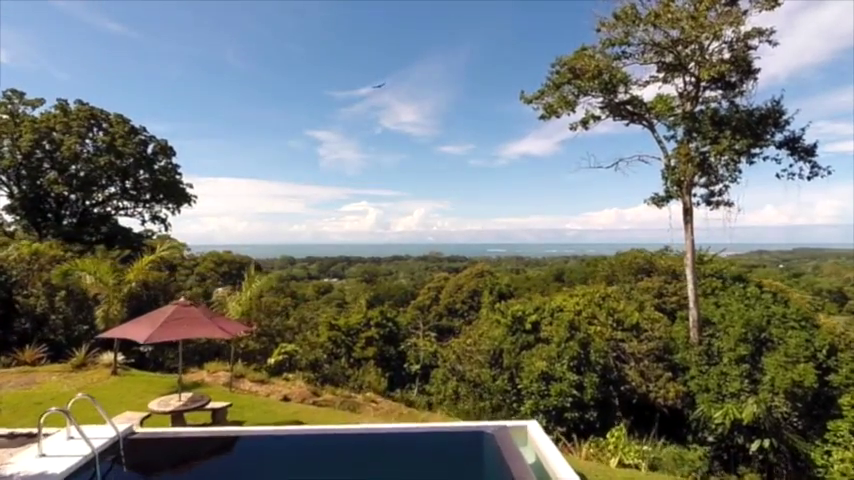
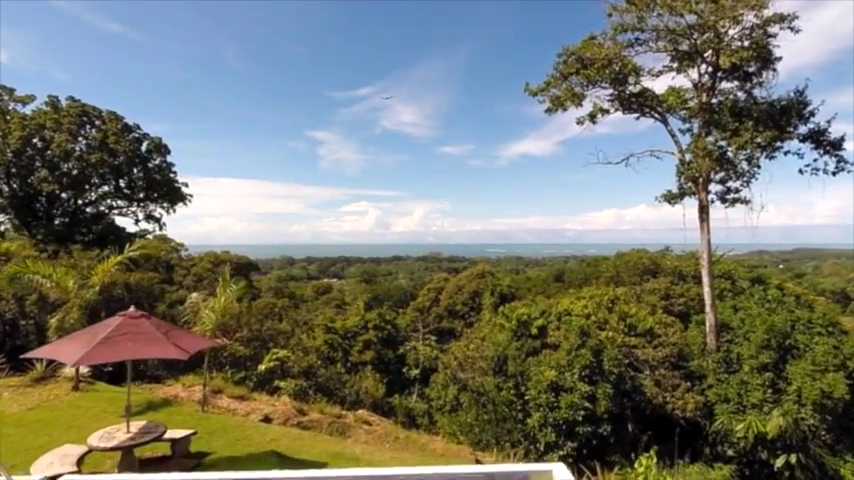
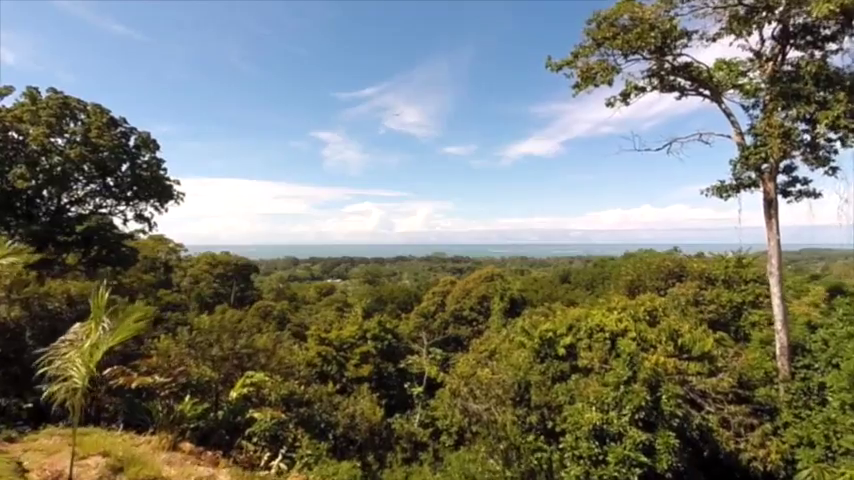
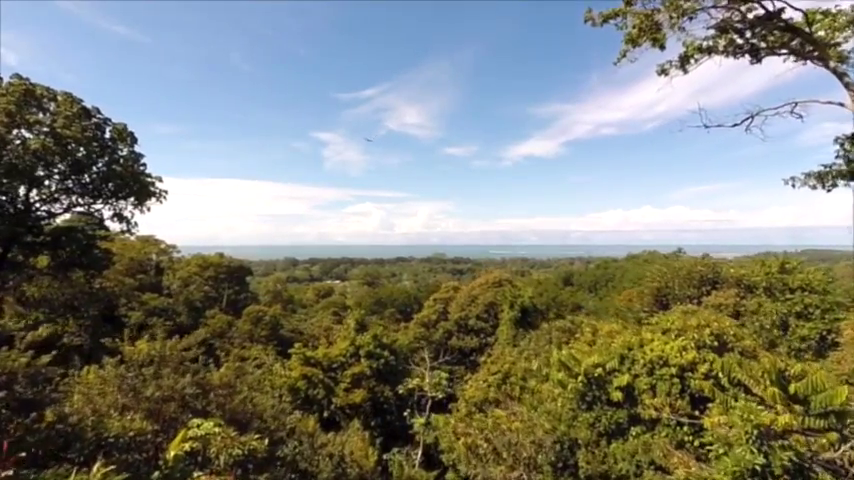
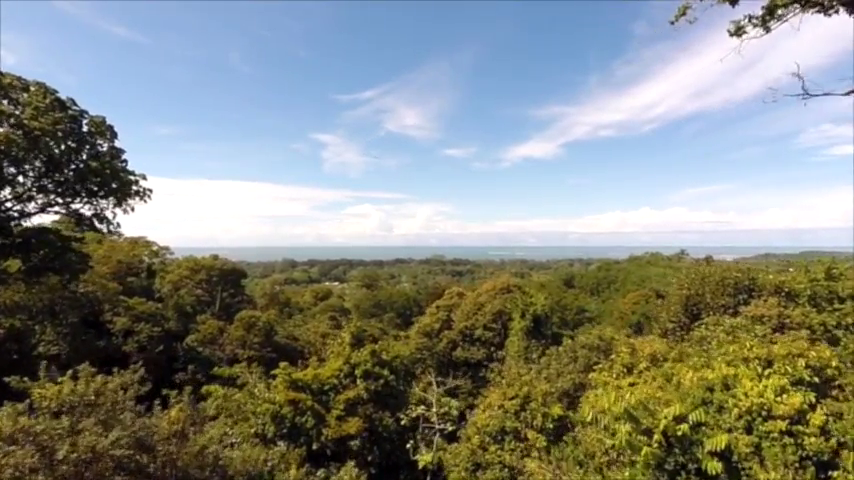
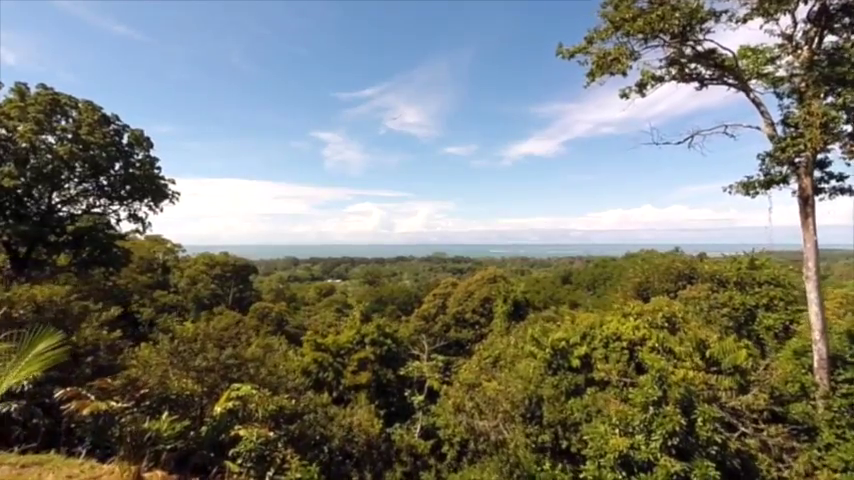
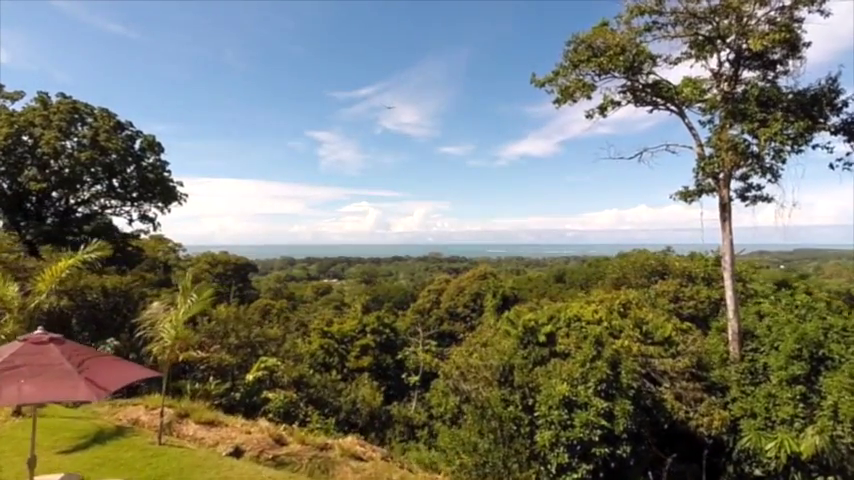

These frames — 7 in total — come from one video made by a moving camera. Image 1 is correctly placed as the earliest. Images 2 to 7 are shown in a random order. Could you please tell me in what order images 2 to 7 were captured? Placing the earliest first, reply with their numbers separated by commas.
2, 7, 3, 6, 4, 5
